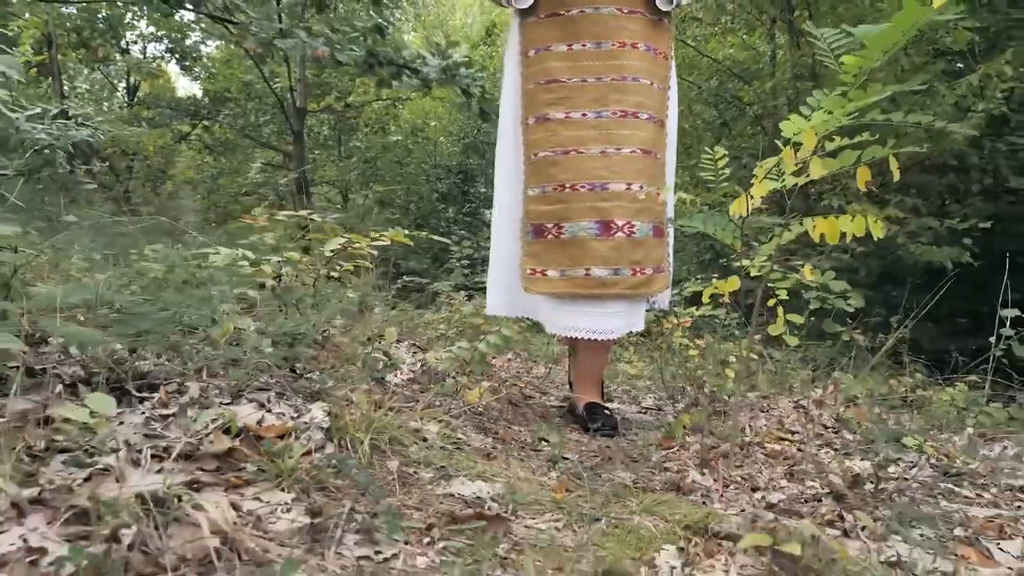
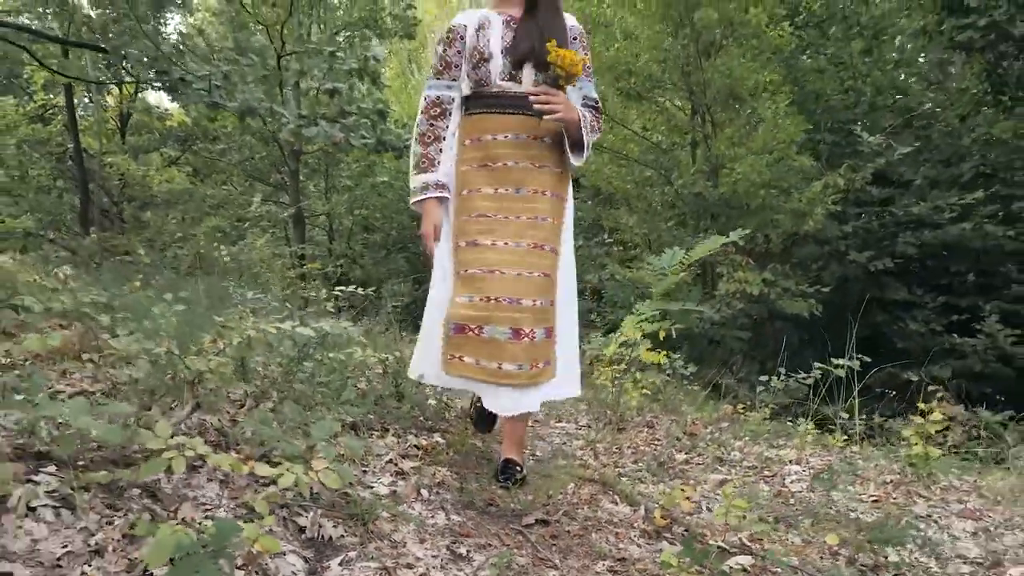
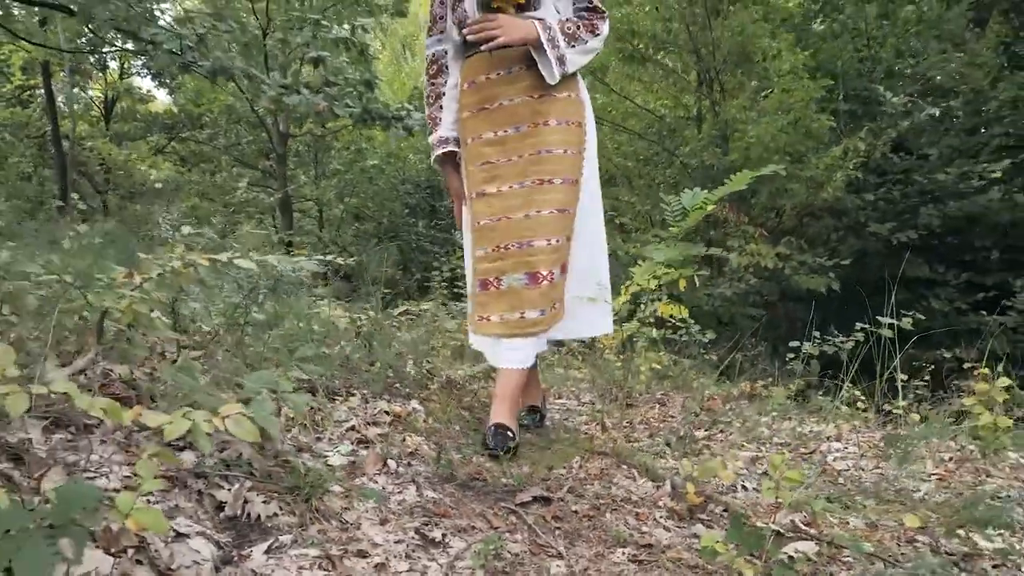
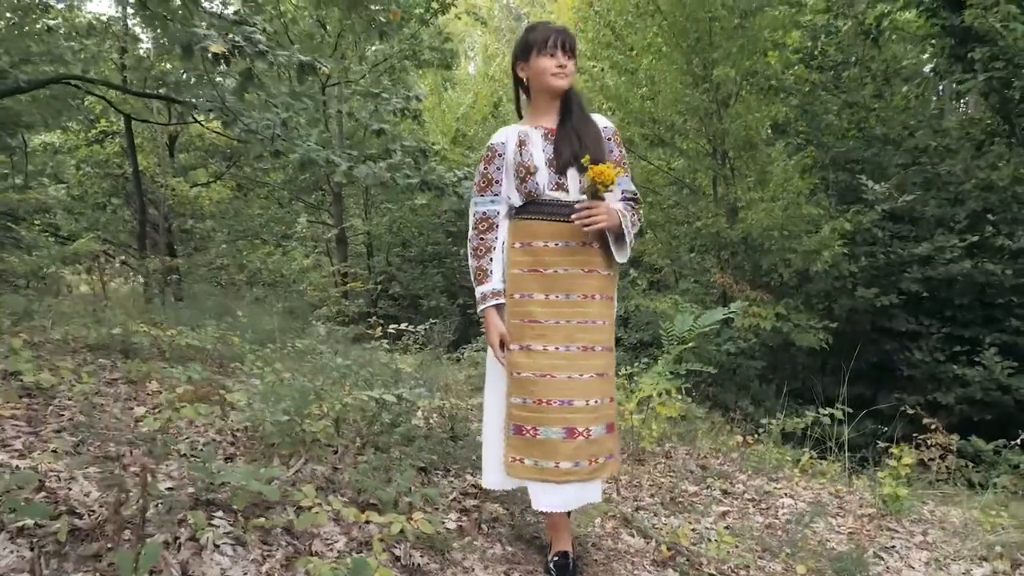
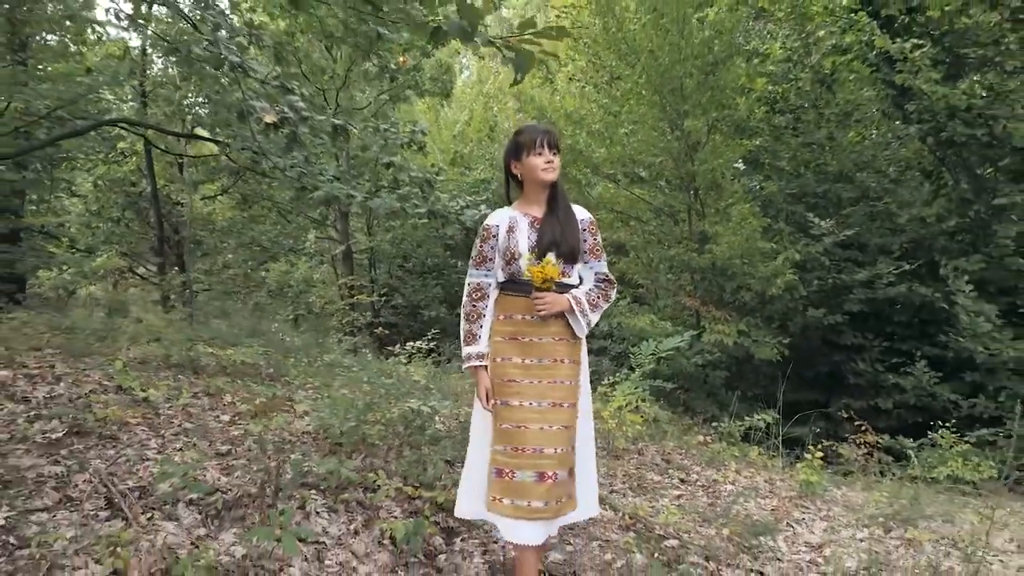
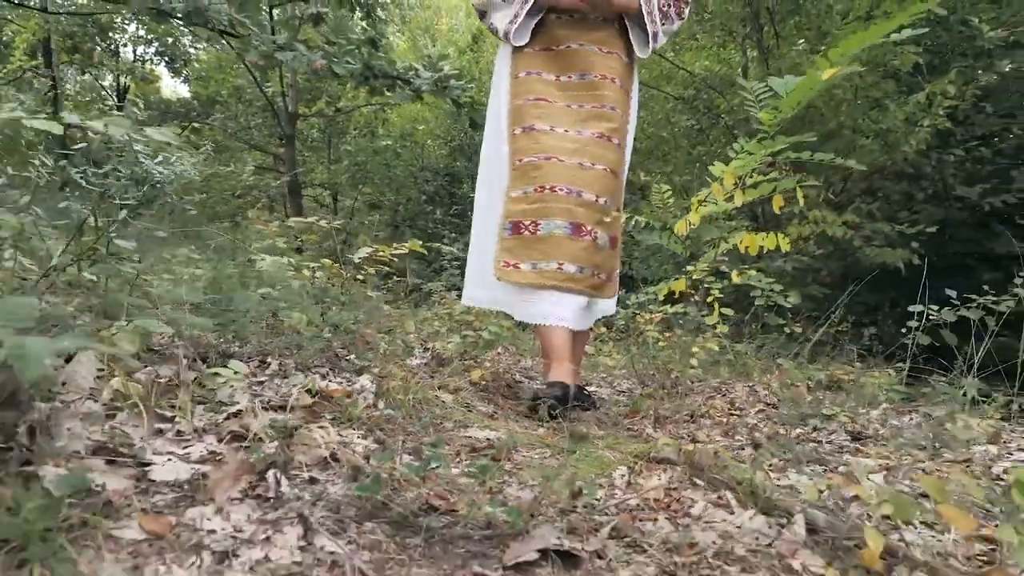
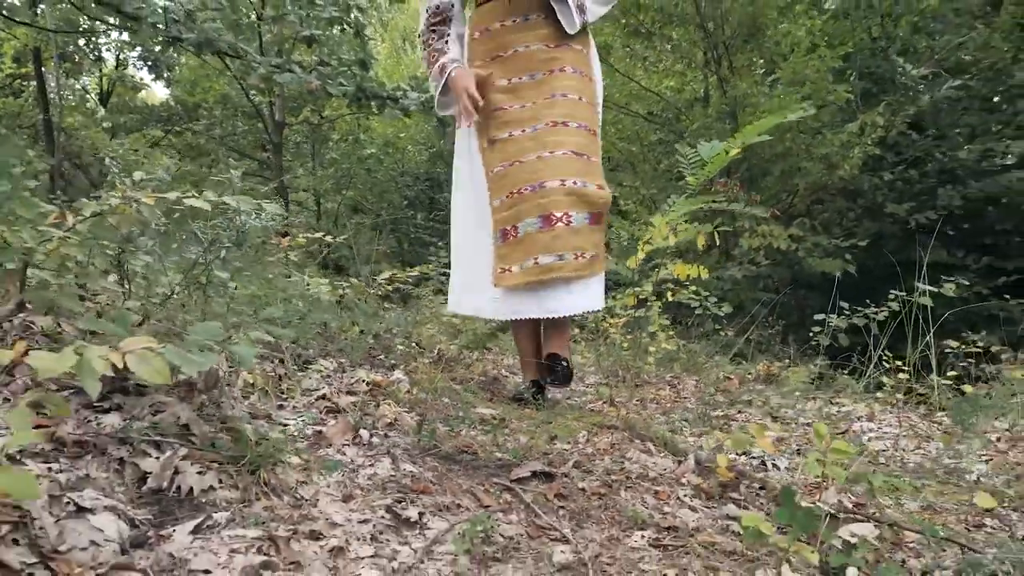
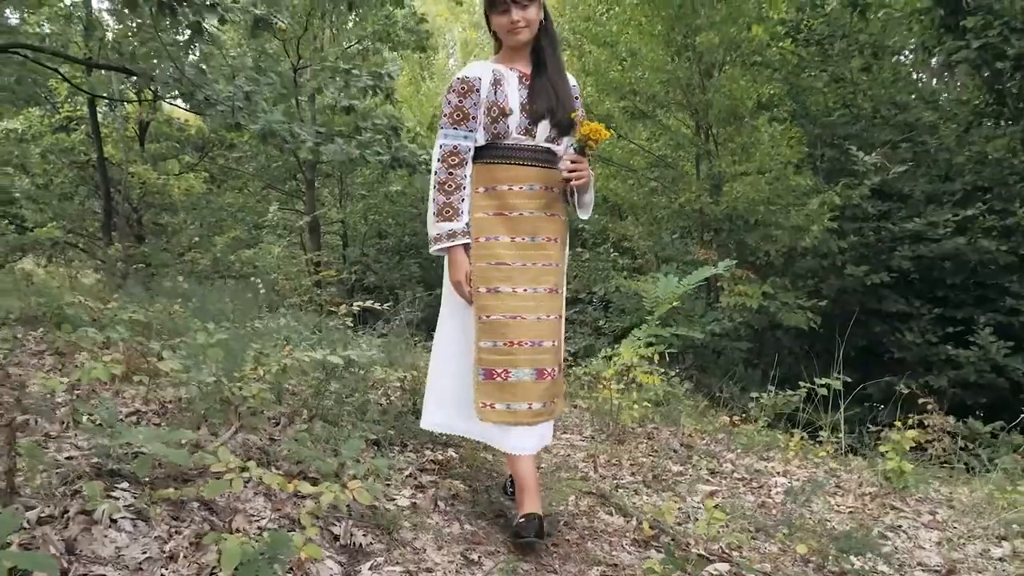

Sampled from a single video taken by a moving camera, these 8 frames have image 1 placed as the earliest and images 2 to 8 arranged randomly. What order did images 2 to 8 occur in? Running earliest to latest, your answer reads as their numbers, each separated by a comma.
6, 7, 3, 2, 8, 4, 5
